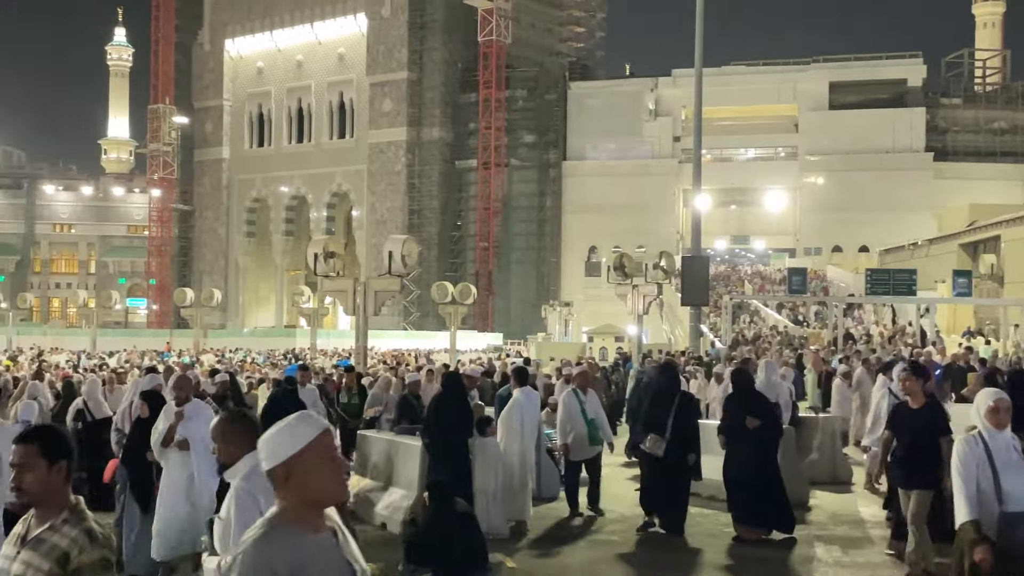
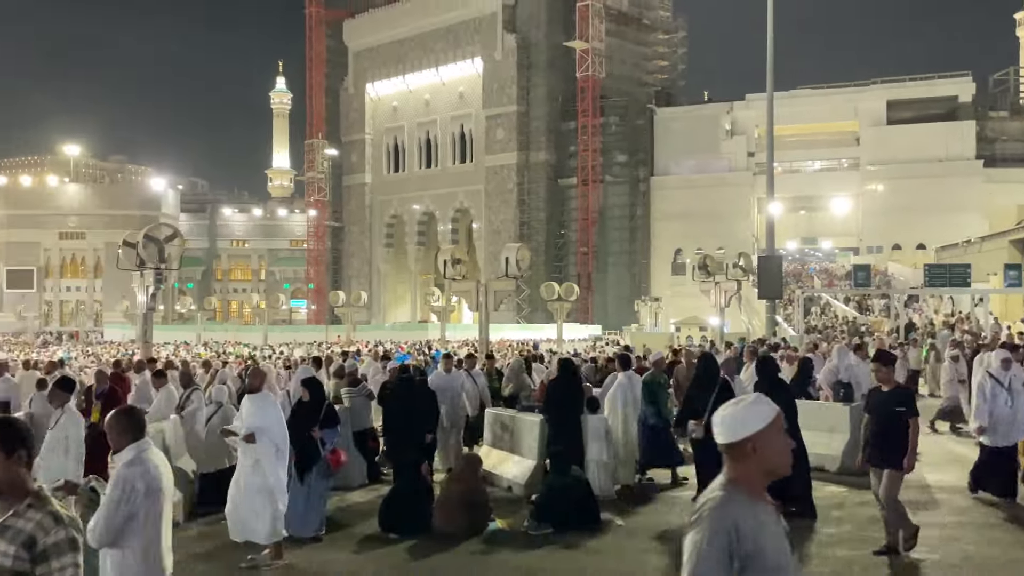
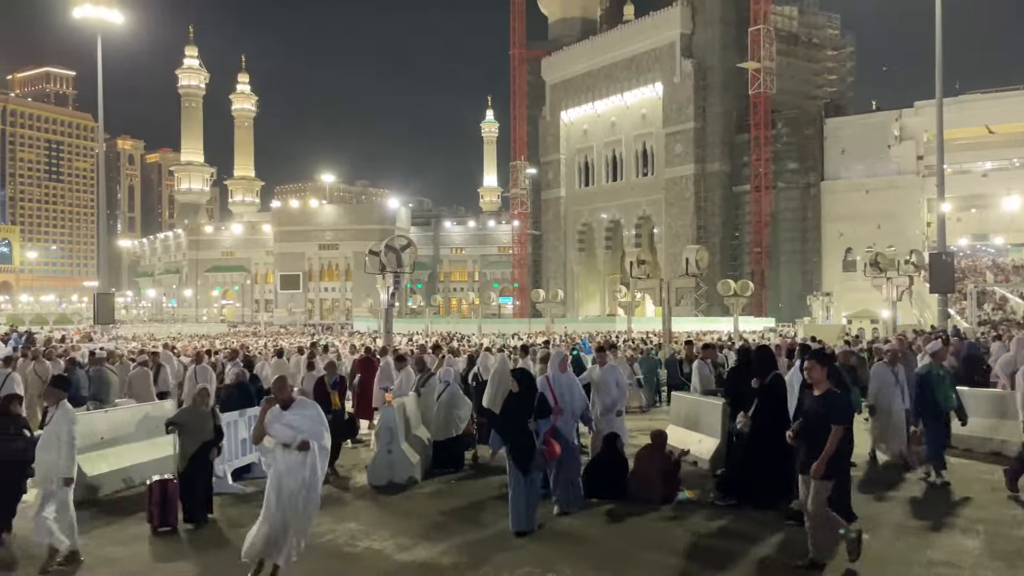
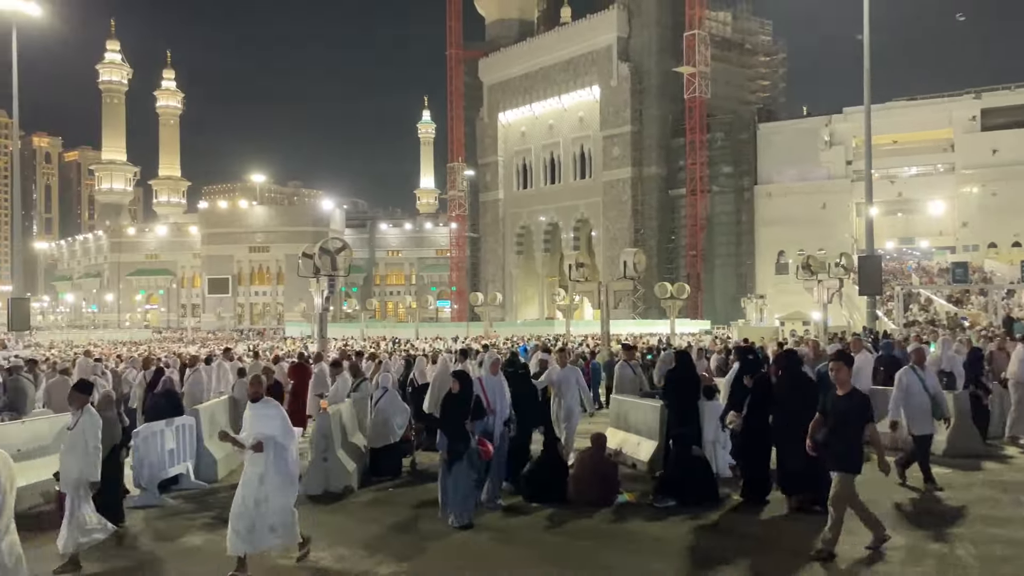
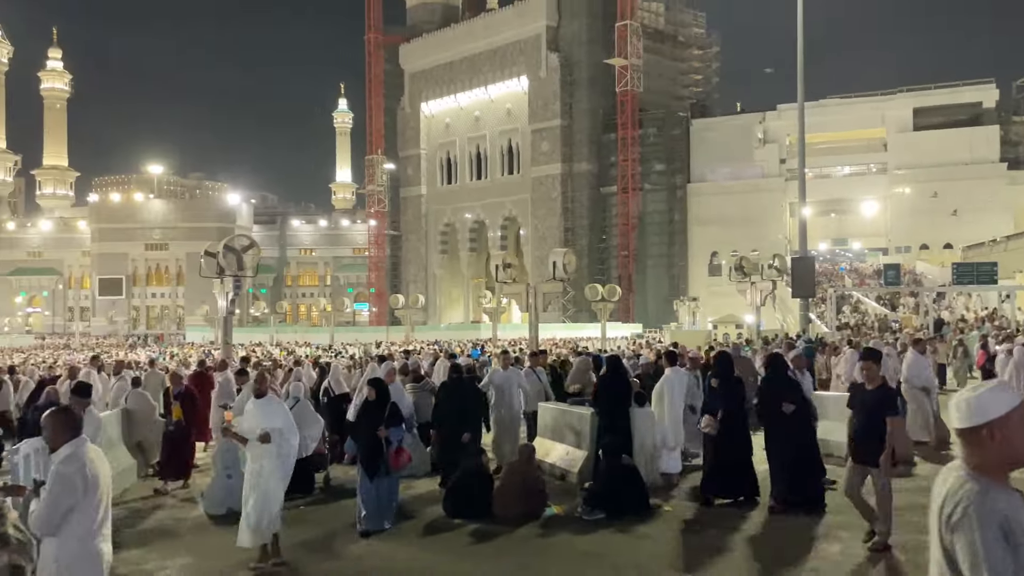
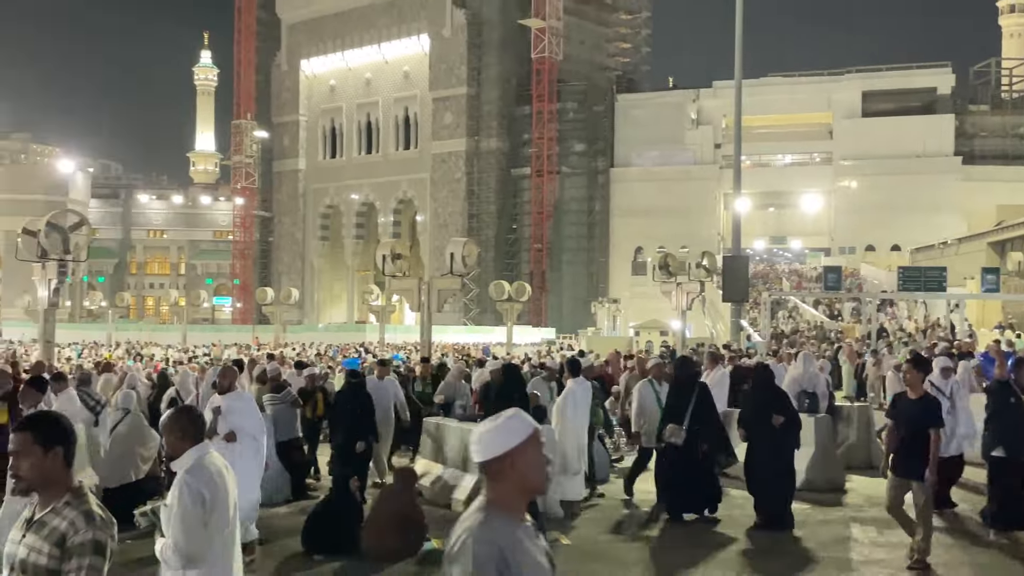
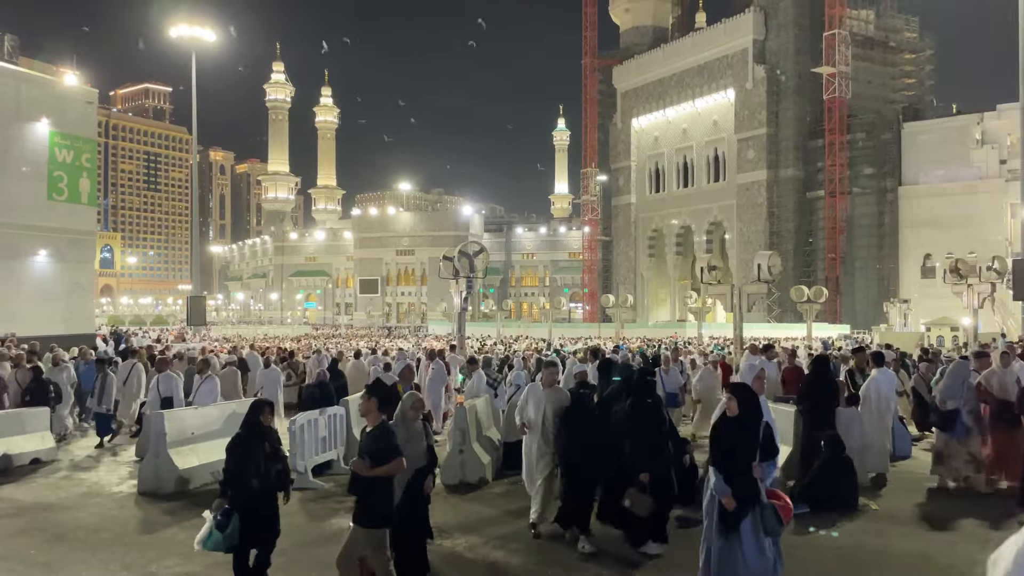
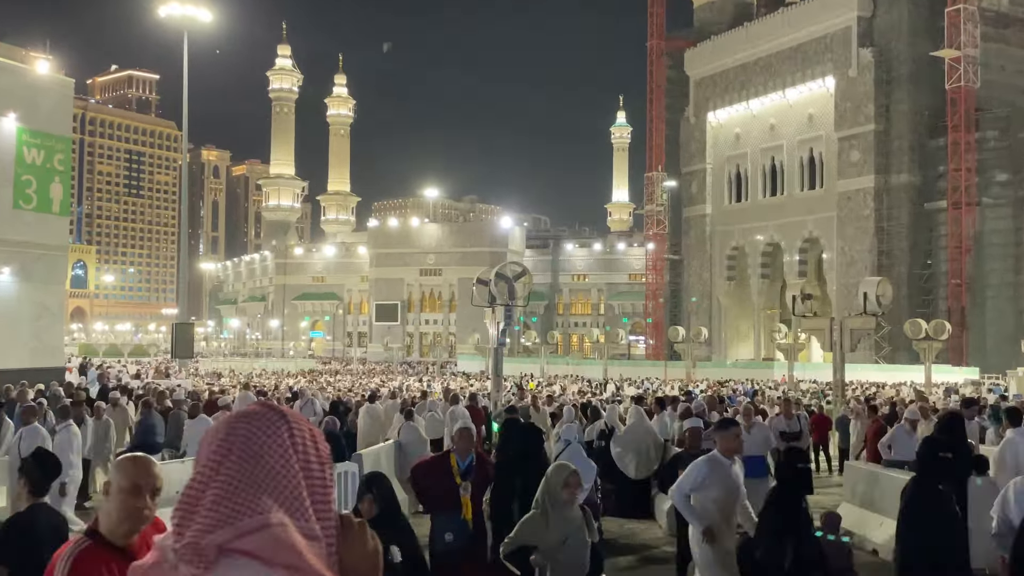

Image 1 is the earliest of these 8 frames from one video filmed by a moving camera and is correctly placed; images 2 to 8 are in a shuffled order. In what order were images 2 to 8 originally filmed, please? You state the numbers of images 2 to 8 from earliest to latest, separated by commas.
6, 2, 5, 4, 3, 7, 8
